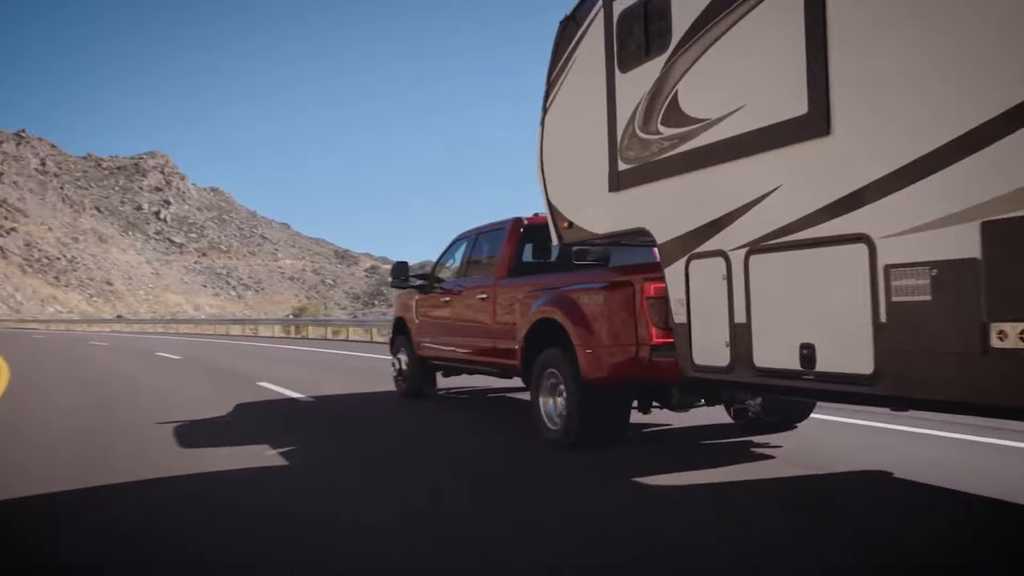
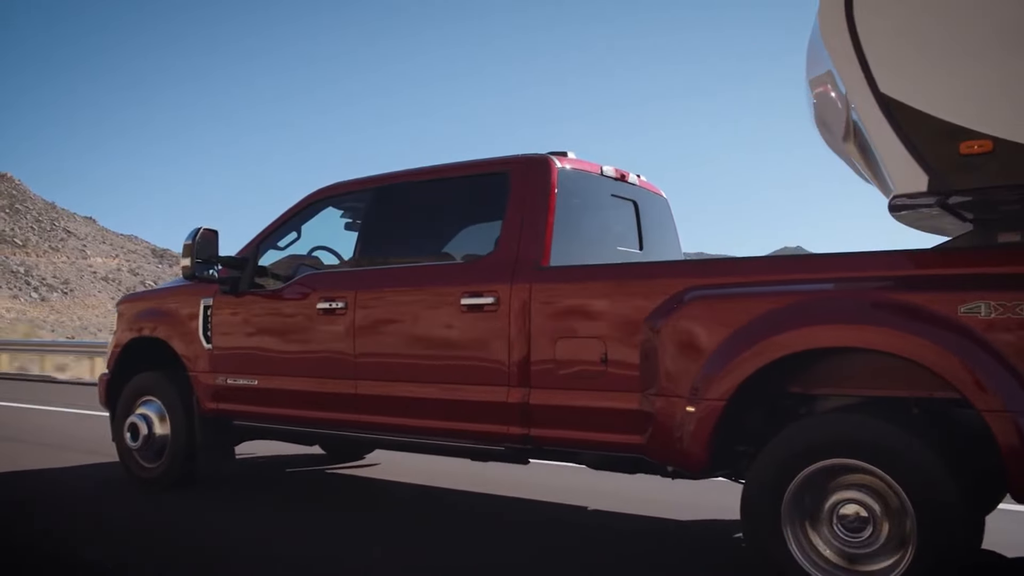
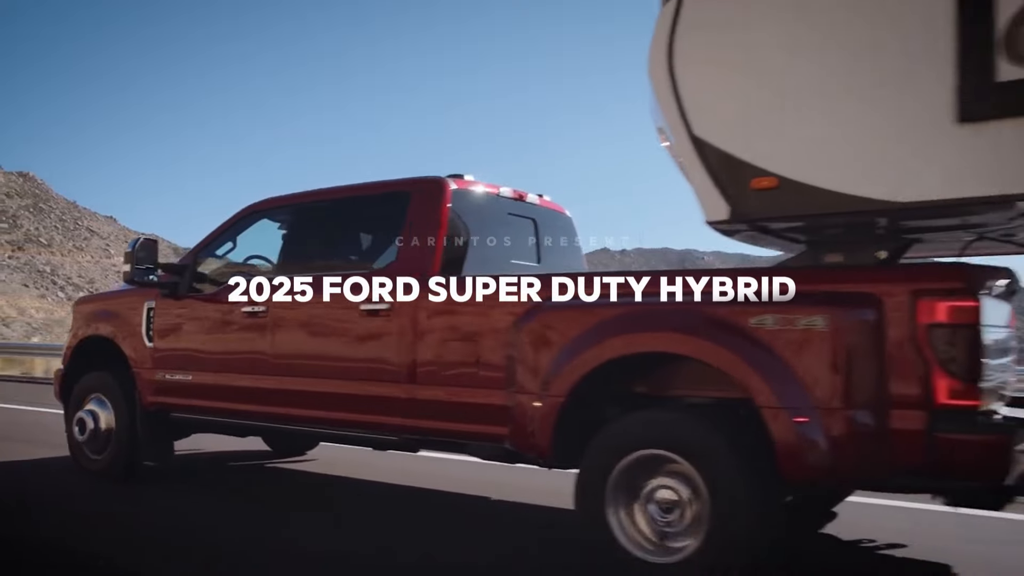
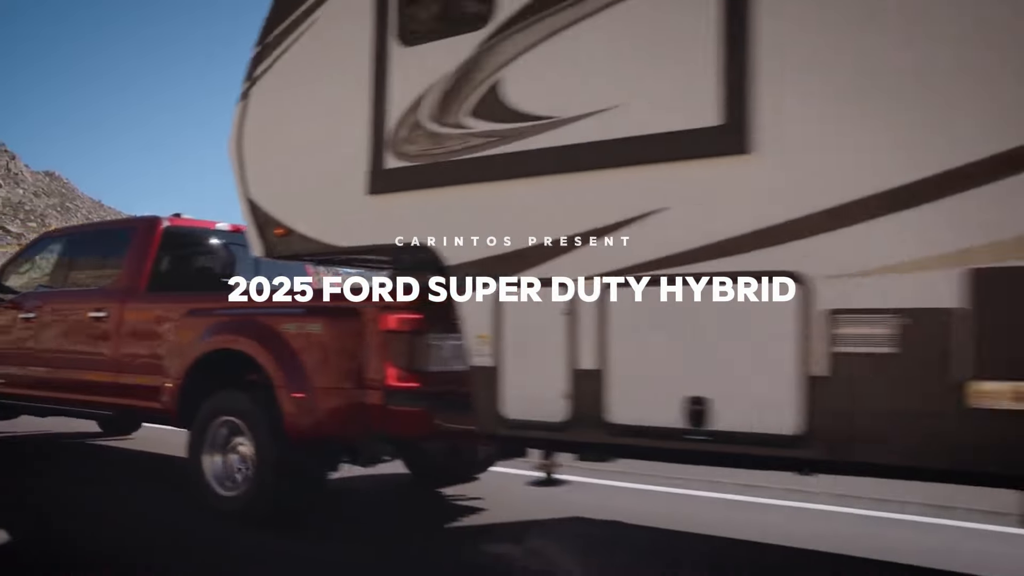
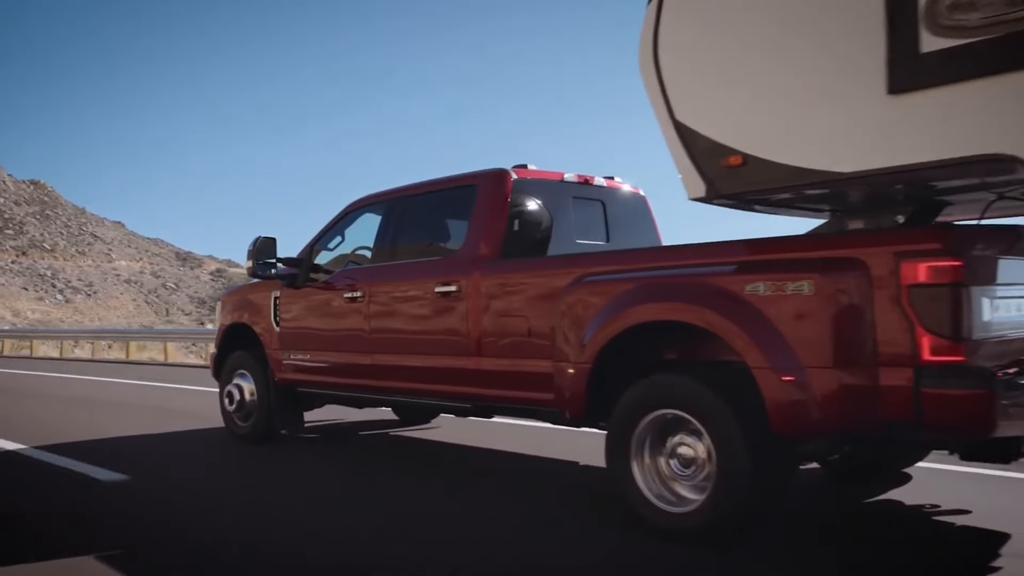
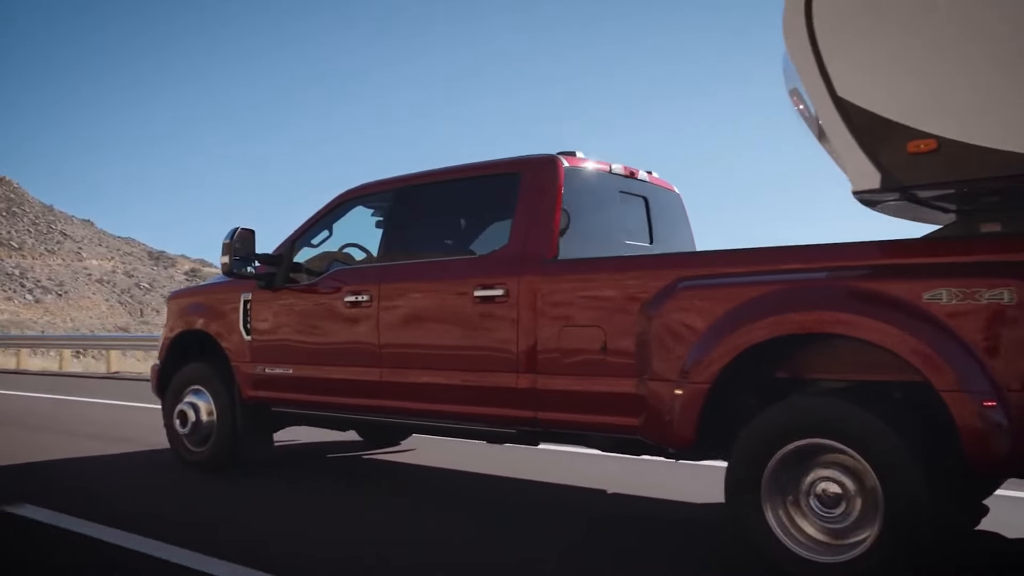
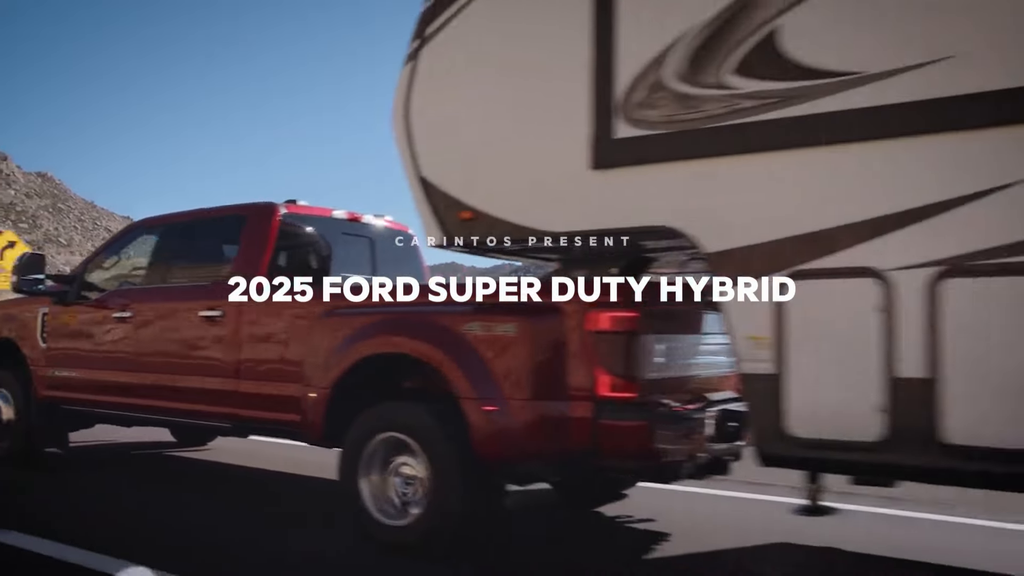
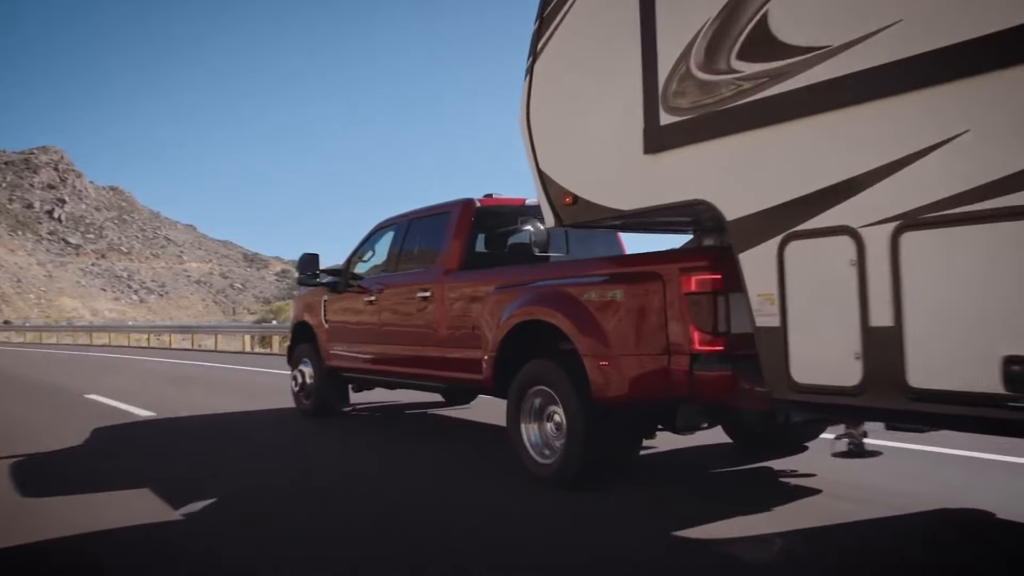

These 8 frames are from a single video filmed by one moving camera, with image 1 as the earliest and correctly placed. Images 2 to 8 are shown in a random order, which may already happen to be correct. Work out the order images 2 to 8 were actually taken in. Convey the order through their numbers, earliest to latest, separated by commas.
8, 5, 6, 2, 3, 7, 4
